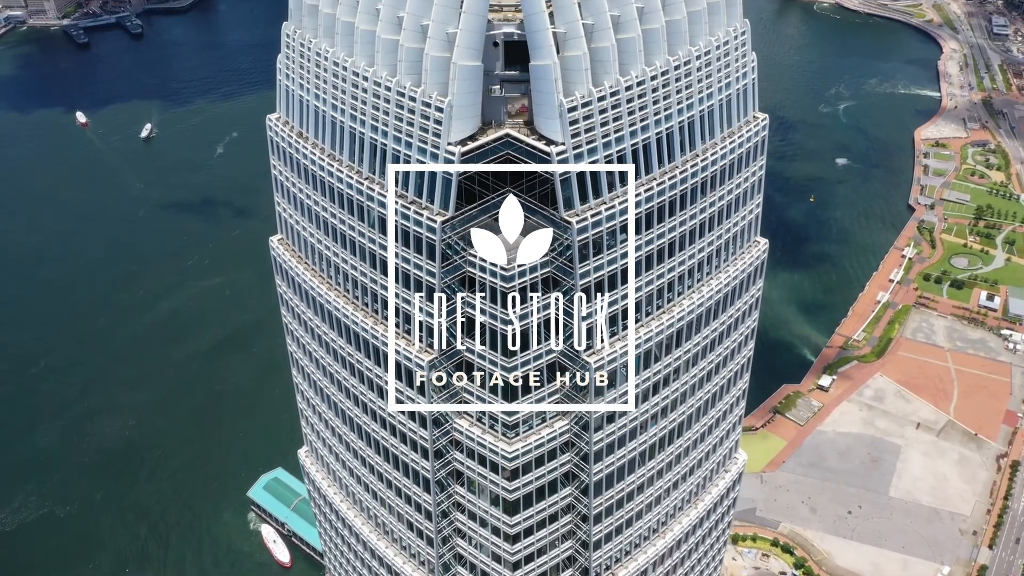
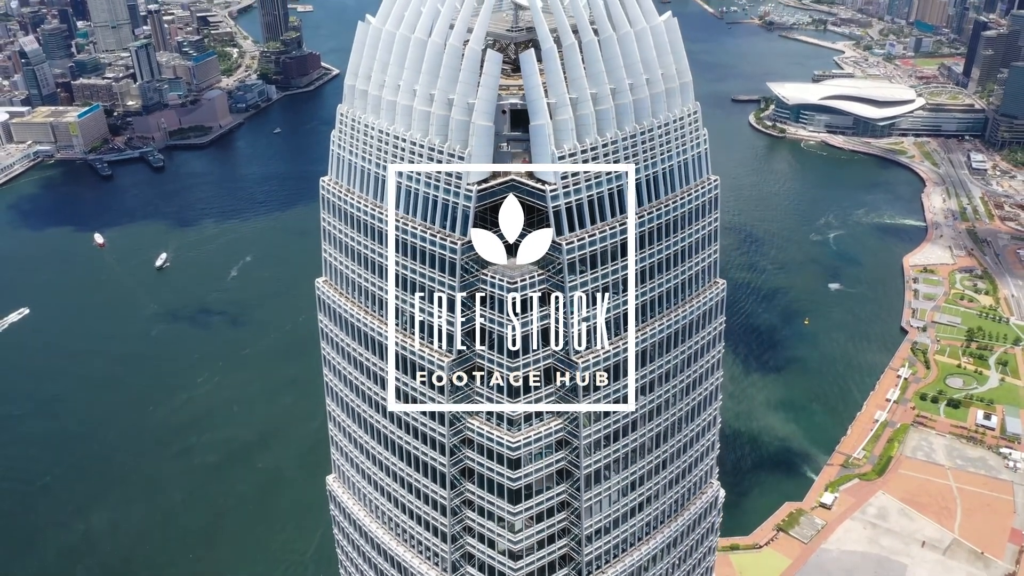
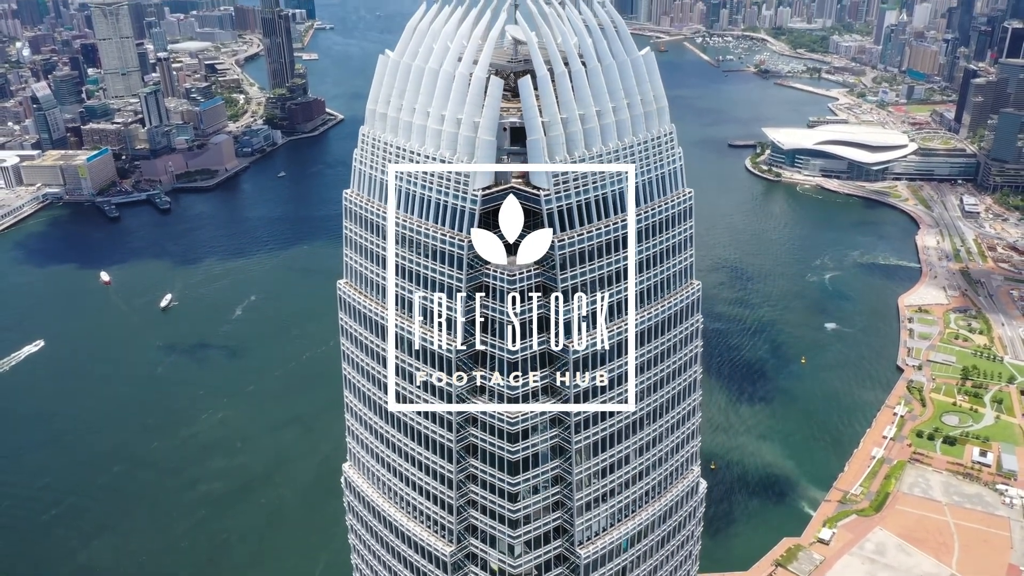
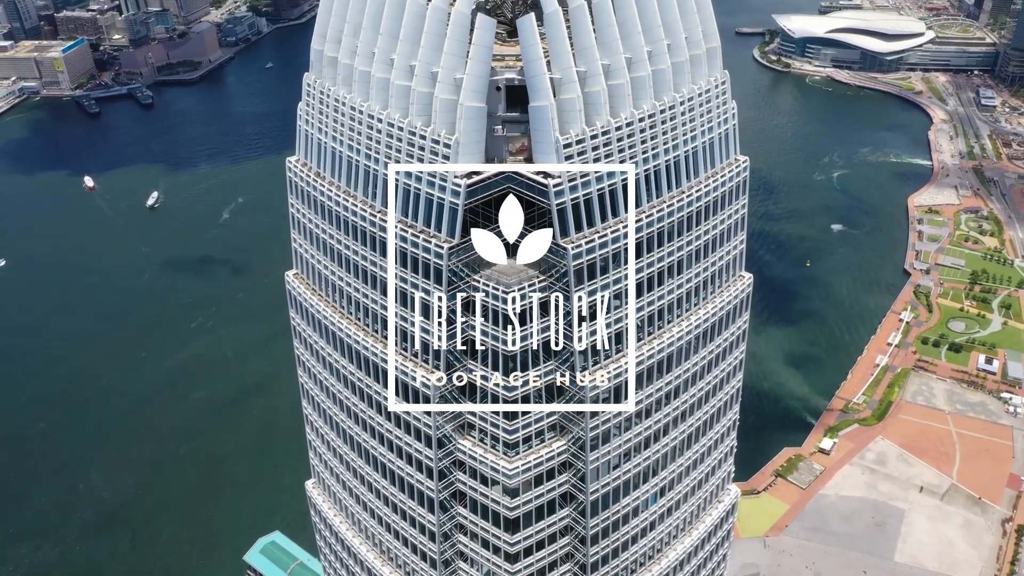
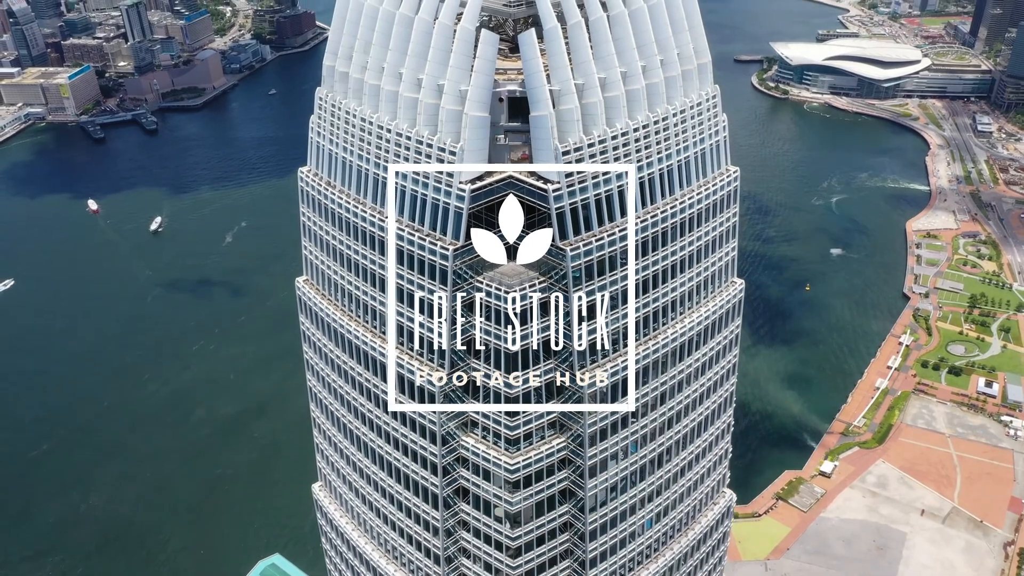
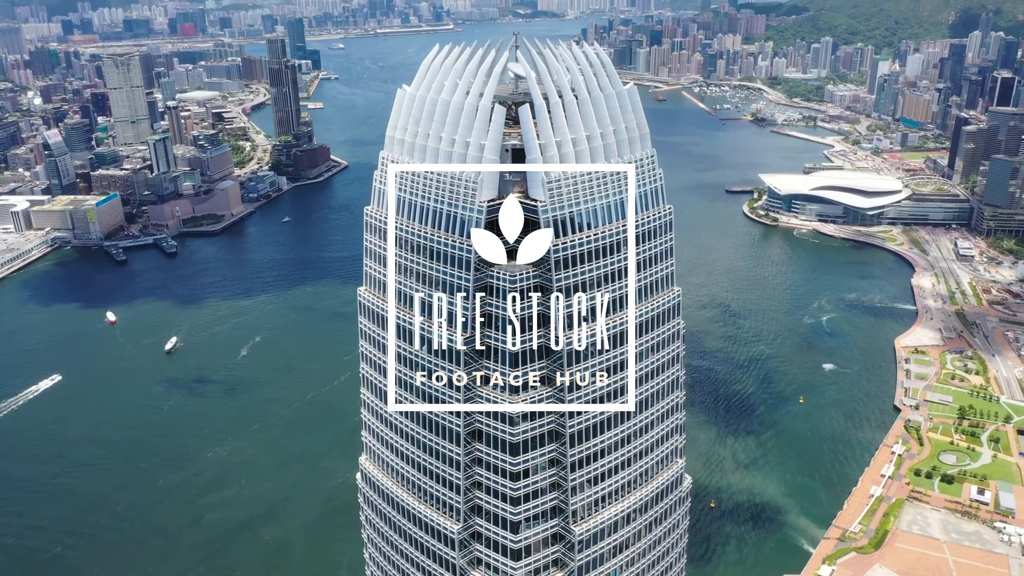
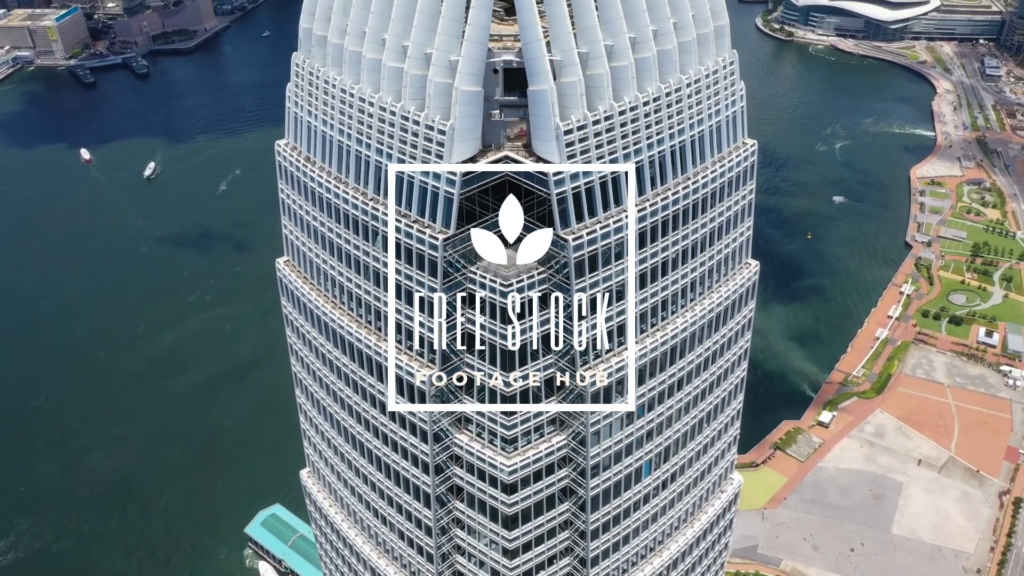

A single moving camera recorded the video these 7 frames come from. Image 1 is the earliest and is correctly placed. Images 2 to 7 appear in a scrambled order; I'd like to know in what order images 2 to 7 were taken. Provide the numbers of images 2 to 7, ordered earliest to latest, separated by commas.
7, 4, 5, 2, 3, 6
